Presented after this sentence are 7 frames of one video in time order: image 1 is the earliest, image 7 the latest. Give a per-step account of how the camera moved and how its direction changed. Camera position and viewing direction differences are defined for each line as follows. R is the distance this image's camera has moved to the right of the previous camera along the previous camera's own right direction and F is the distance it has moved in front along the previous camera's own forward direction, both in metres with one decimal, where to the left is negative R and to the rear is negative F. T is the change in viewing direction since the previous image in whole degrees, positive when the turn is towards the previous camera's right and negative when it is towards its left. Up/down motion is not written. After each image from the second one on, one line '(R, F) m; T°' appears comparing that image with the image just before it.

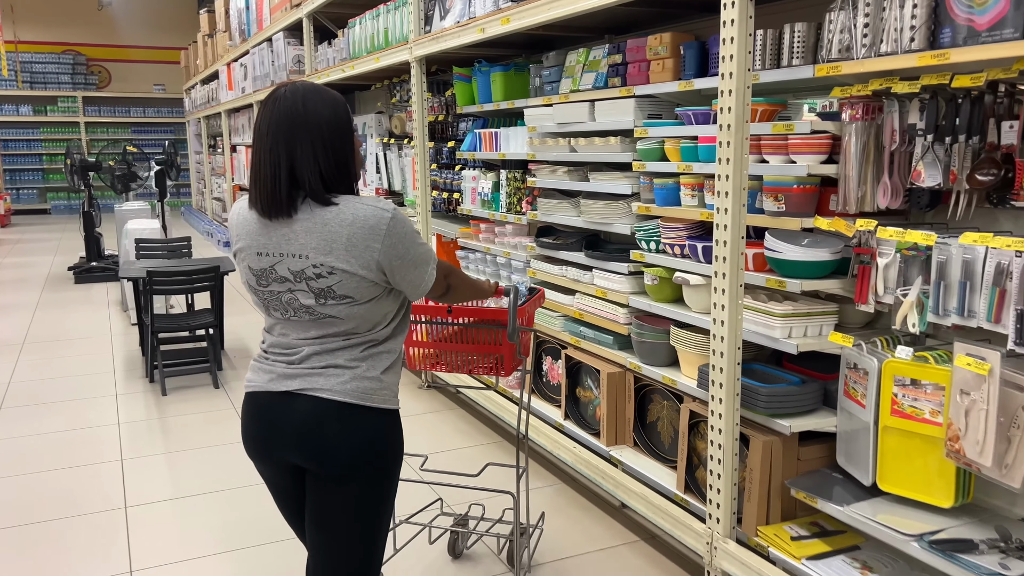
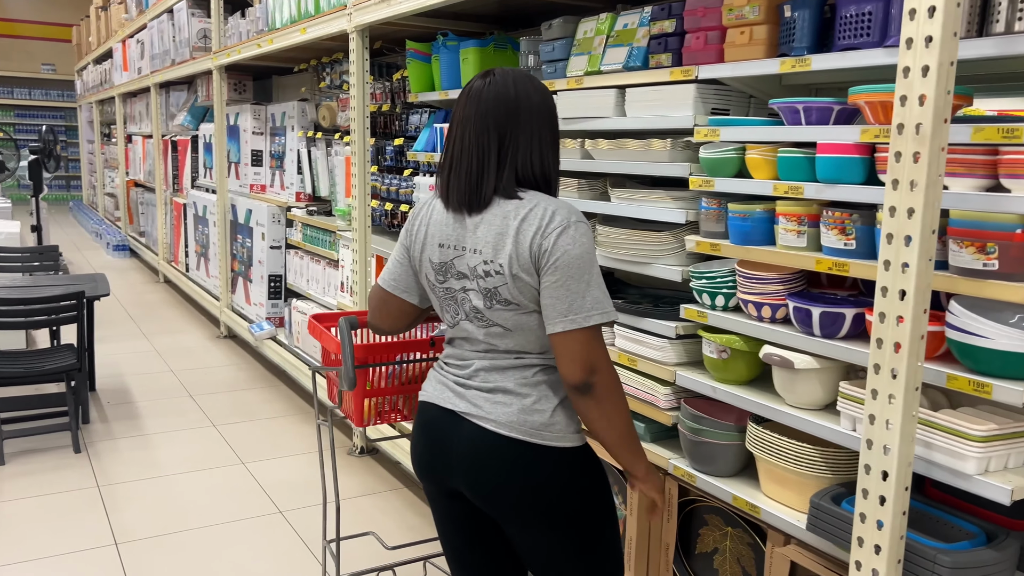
(-0.2, +1.0) m; +6°
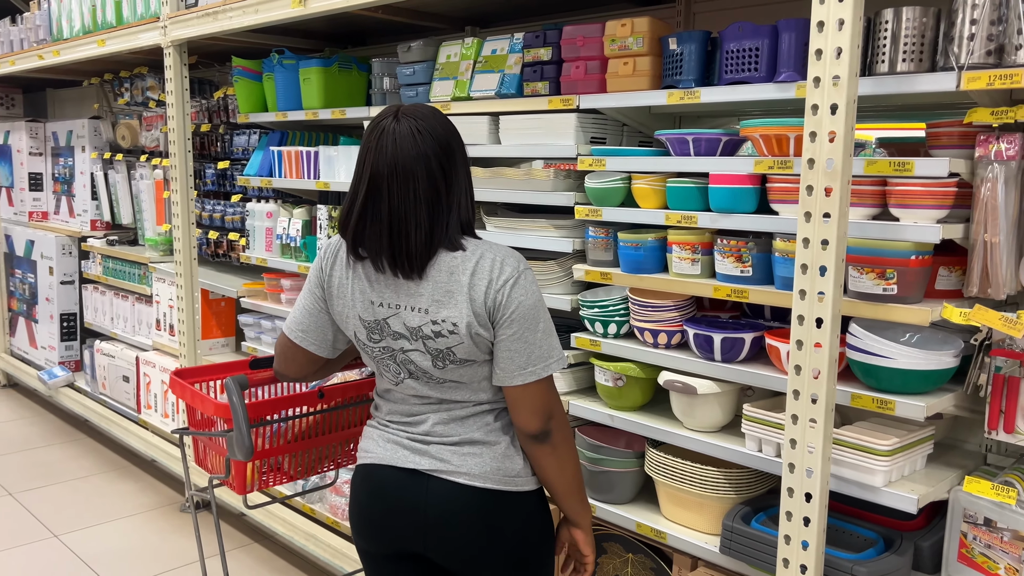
(-0.2, +0.1) m; +14°
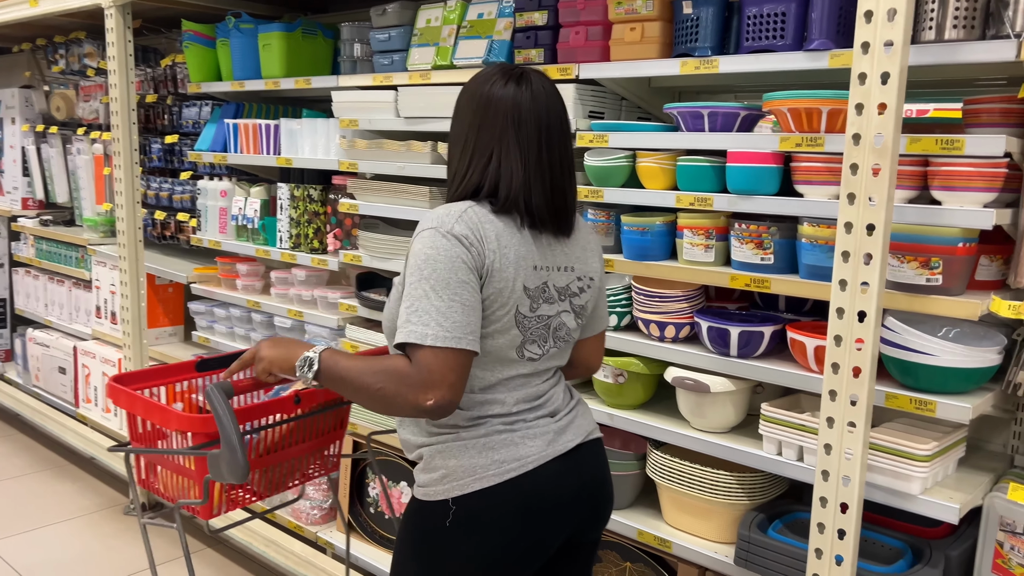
(-0.1, +0.2) m; +4°
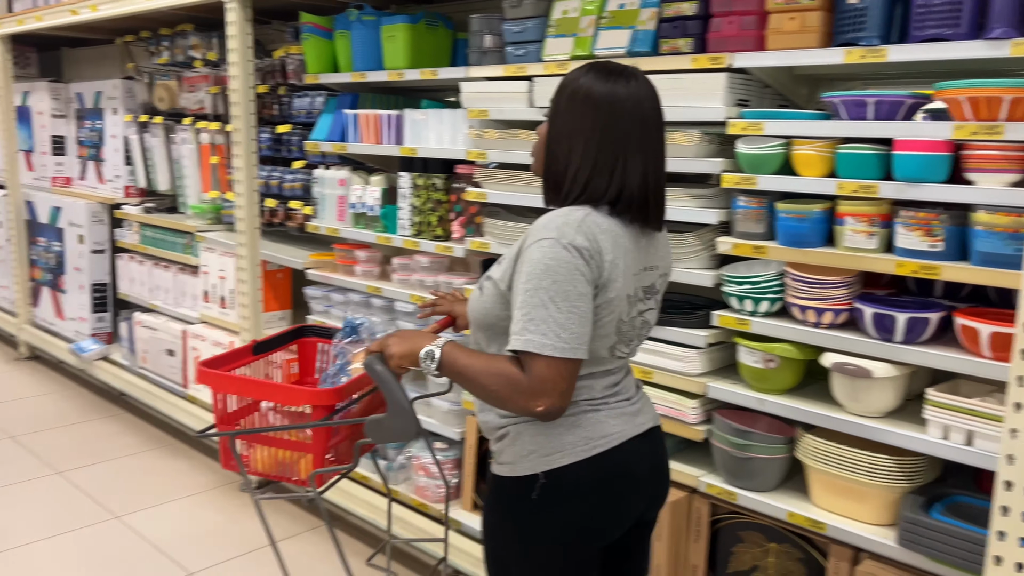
(-0.2, -0.1) m; -3°
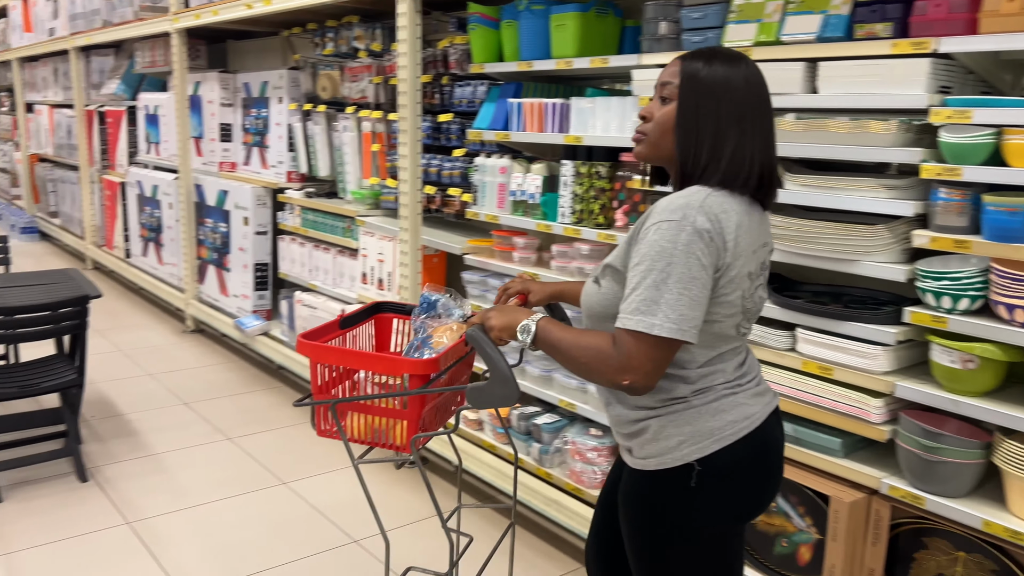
(-0.1, 0.0) m; -8°
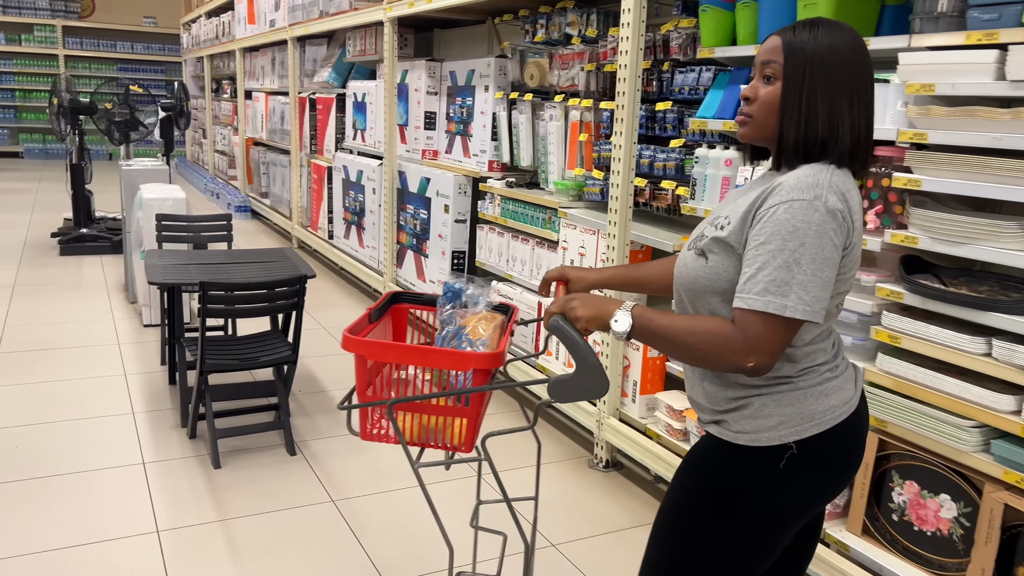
(-0.2, +0.1) m; -12°
